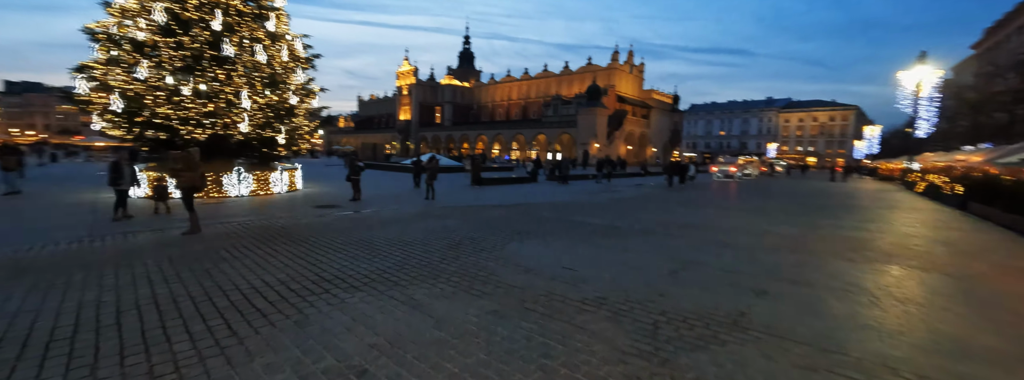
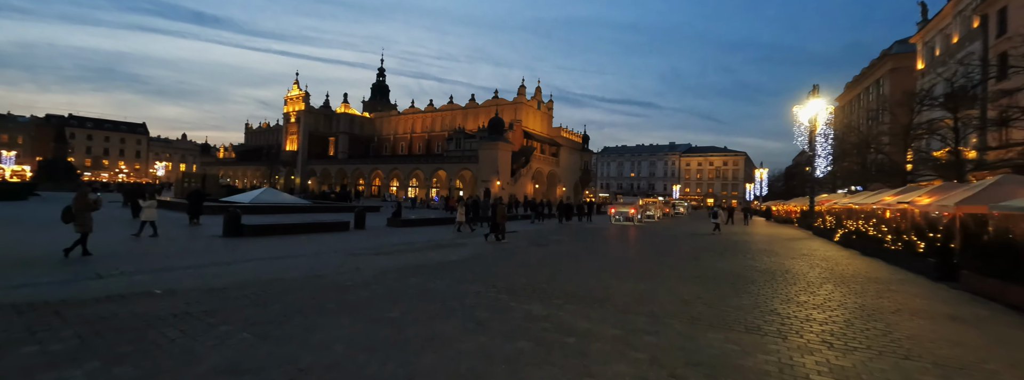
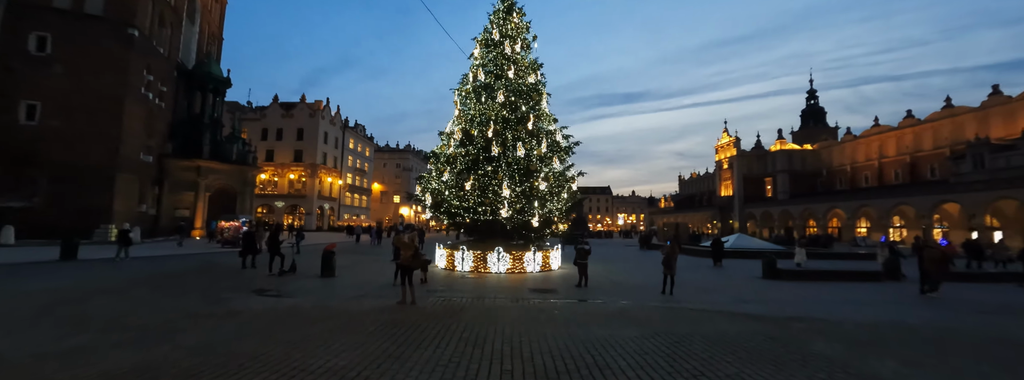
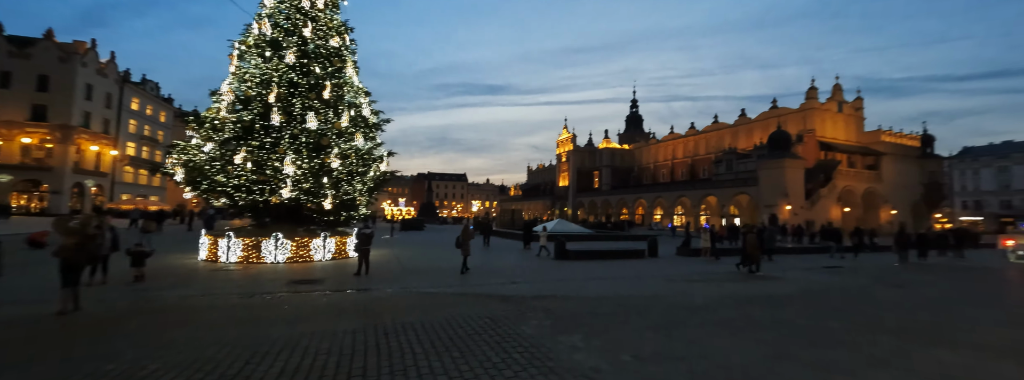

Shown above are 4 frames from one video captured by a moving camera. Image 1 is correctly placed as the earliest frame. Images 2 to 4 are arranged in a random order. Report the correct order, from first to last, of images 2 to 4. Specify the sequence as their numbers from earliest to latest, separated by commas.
3, 4, 2
